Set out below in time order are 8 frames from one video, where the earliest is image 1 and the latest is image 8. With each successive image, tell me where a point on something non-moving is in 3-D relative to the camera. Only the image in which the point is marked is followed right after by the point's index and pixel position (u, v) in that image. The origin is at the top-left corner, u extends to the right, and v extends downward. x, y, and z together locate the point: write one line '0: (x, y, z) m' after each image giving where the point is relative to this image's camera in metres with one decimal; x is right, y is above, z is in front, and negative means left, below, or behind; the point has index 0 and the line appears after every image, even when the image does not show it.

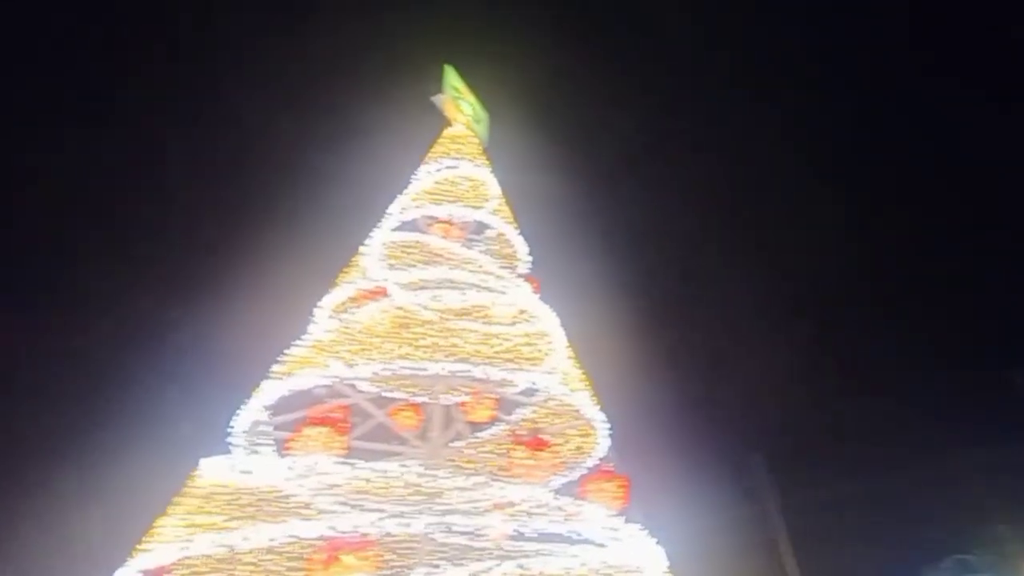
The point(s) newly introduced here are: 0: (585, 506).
0: (+0.7, -2.1, +4.5) m
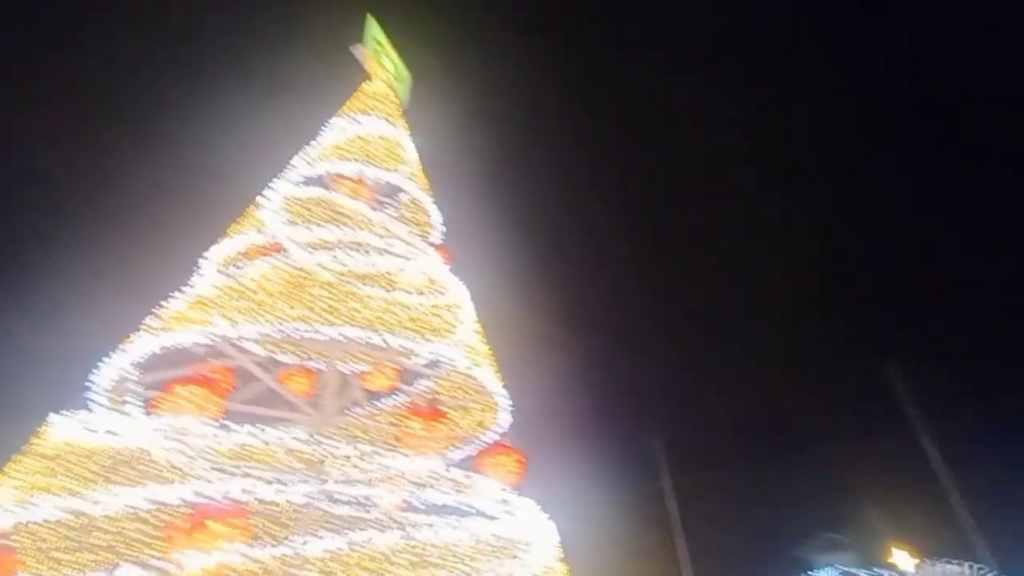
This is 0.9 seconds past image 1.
0: (-0.3, -1.7, +4.3) m
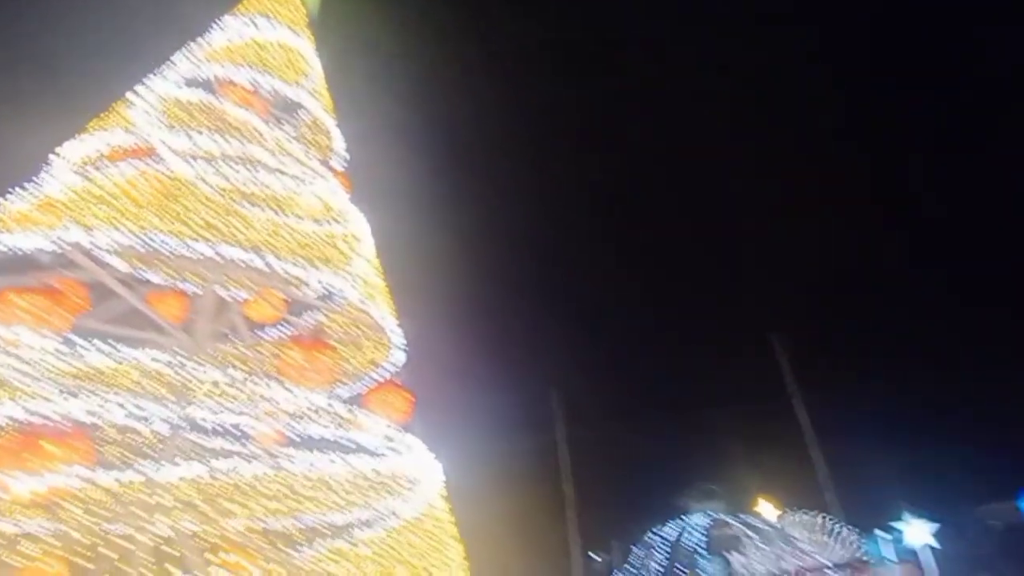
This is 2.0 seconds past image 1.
0: (-1.3, -1.1, +4.2) m
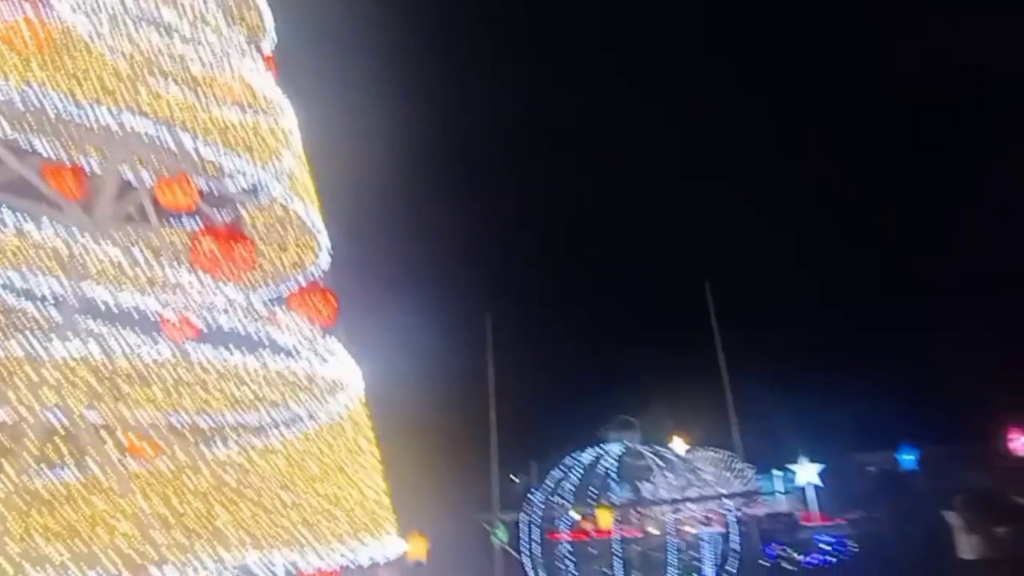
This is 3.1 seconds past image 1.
0: (-1.9, -0.2, +4.0) m
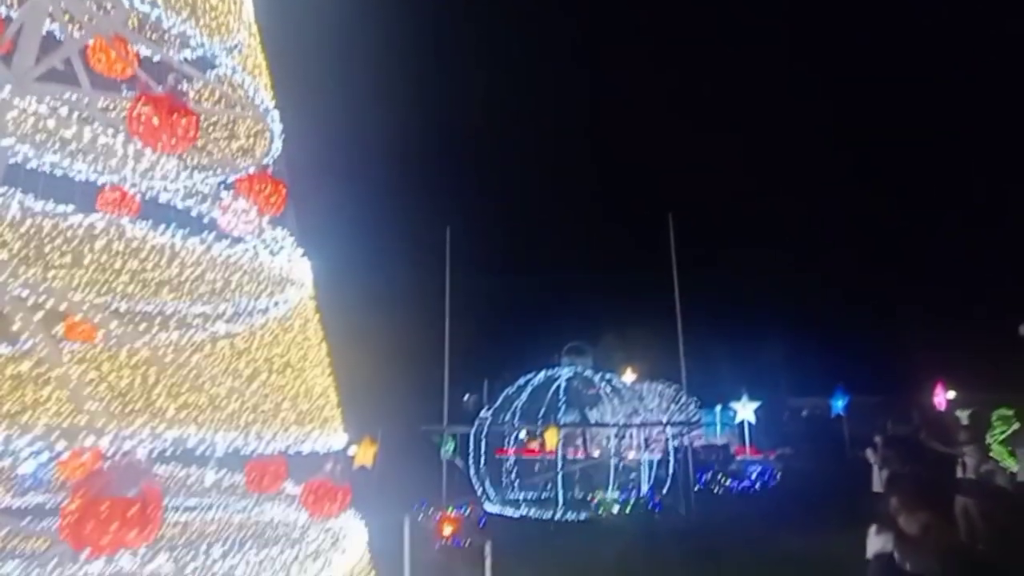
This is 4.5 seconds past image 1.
0: (-2.2, +0.7, +3.8) m
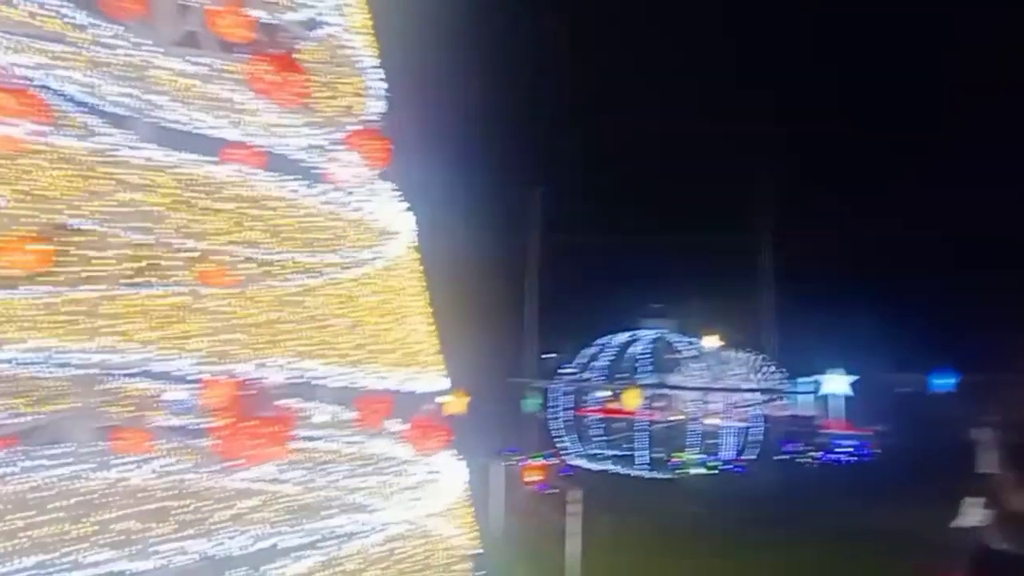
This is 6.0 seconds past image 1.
0: (-1.4, +1.1, +4.1) m
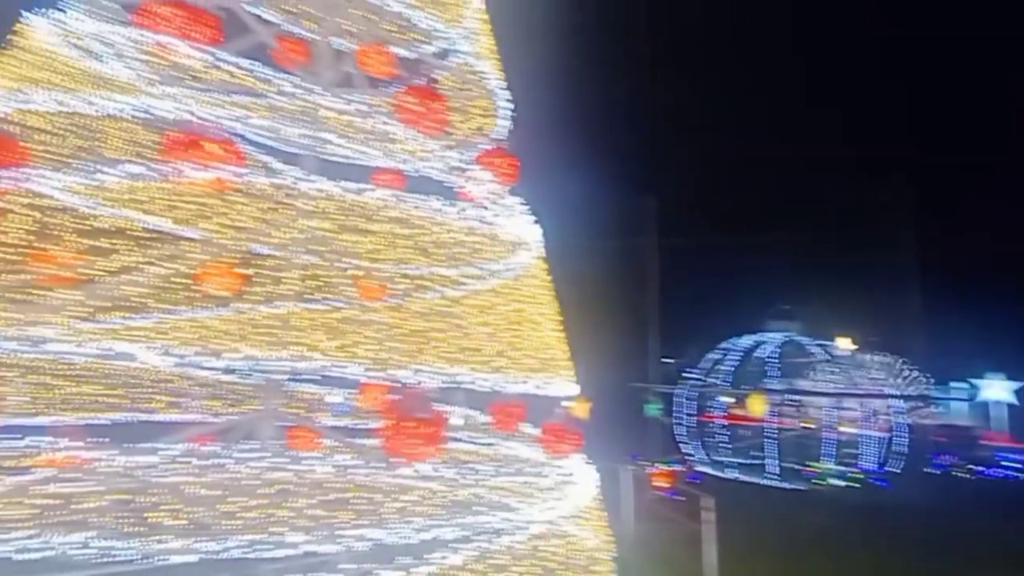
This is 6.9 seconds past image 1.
0: (-0.3, +1.0, +4.4) m
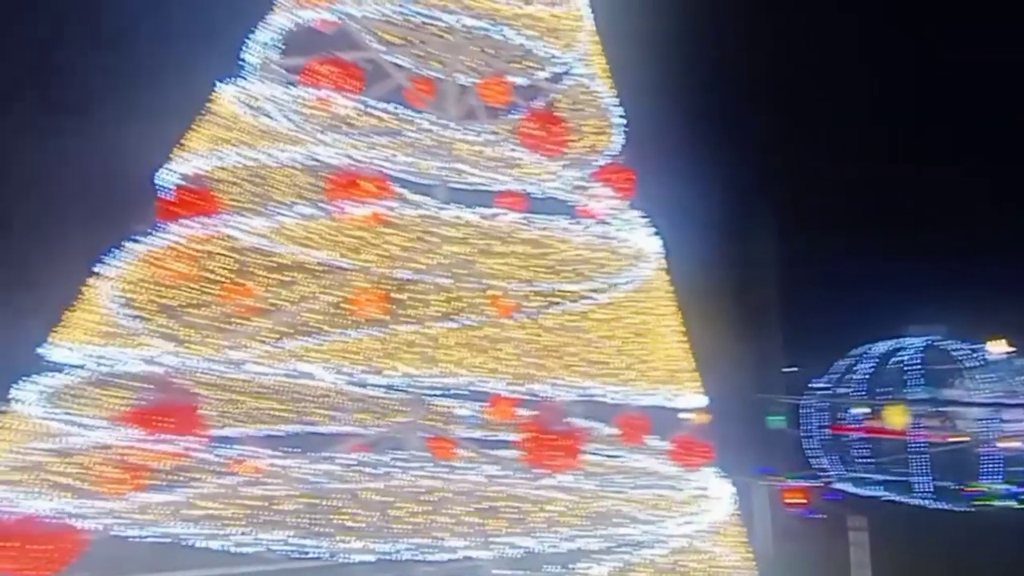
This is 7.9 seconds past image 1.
0: (+0.8, +0.9, +4.5) m
